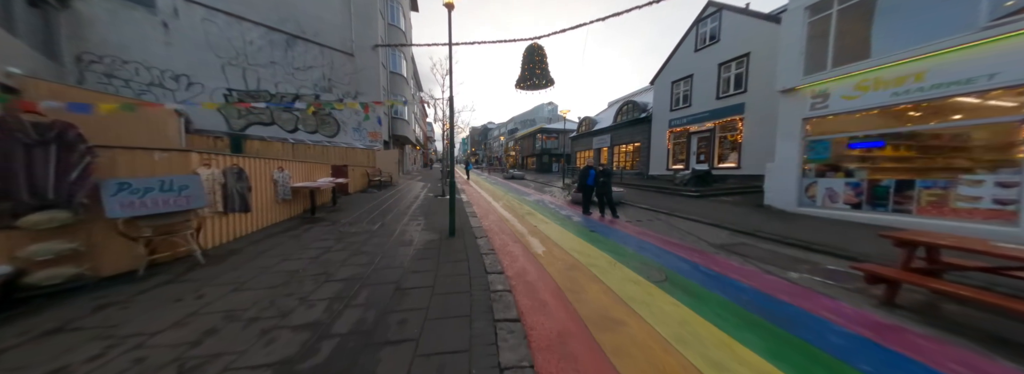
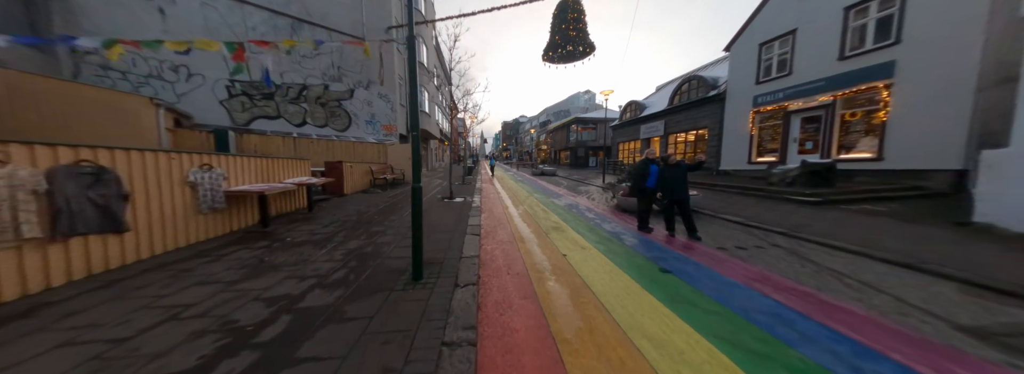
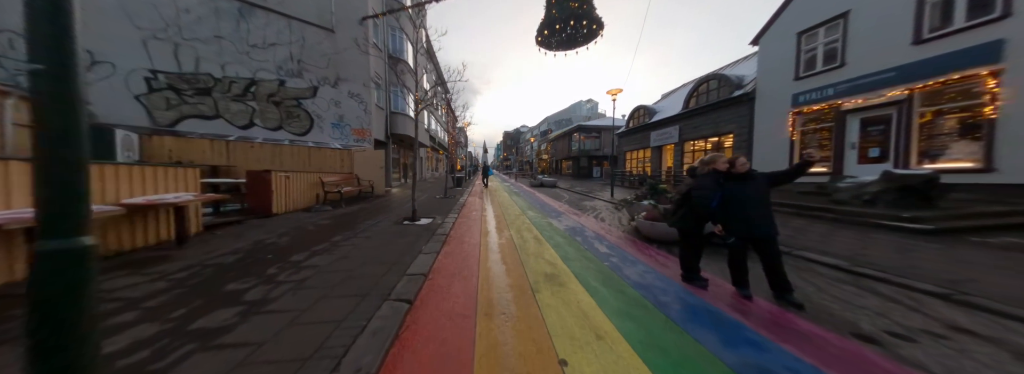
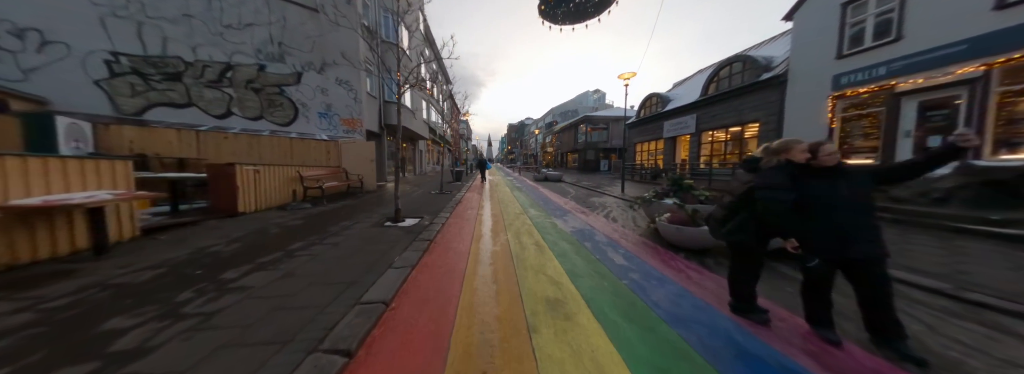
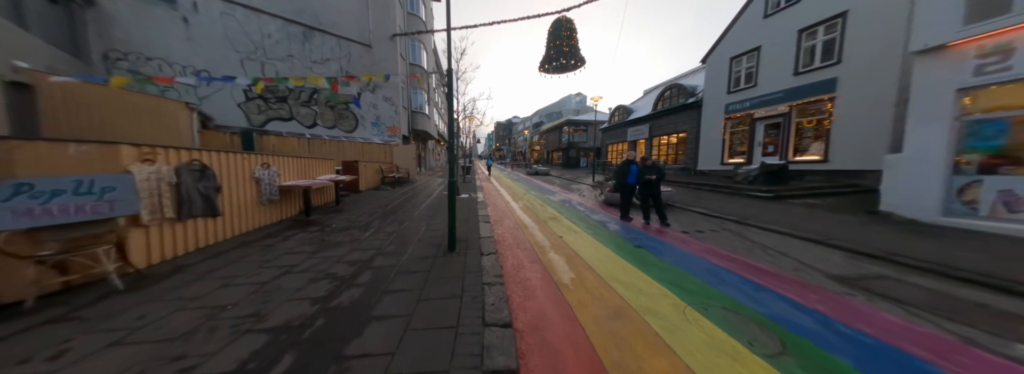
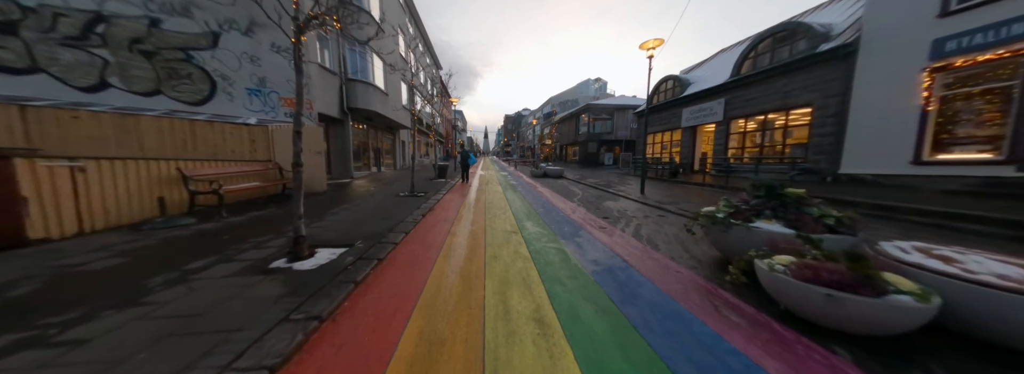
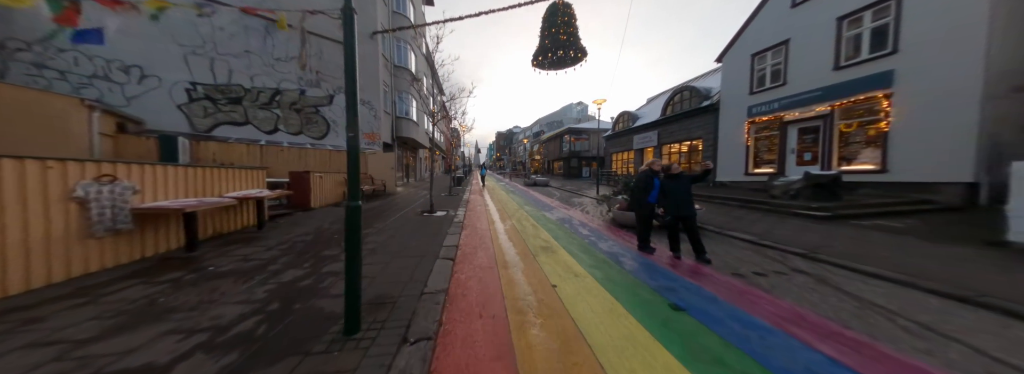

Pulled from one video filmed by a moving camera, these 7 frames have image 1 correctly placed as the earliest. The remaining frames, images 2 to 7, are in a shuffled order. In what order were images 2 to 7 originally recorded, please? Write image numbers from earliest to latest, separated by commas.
5, 2, 7, 3, 4, 6
